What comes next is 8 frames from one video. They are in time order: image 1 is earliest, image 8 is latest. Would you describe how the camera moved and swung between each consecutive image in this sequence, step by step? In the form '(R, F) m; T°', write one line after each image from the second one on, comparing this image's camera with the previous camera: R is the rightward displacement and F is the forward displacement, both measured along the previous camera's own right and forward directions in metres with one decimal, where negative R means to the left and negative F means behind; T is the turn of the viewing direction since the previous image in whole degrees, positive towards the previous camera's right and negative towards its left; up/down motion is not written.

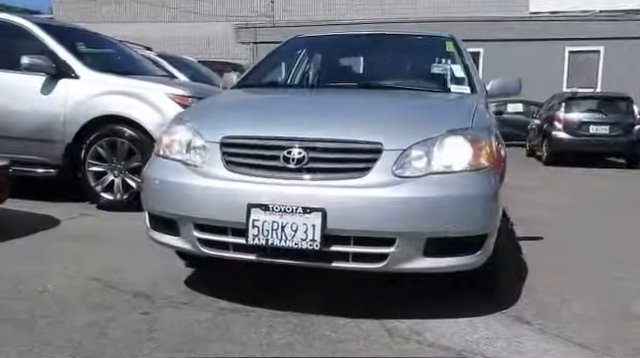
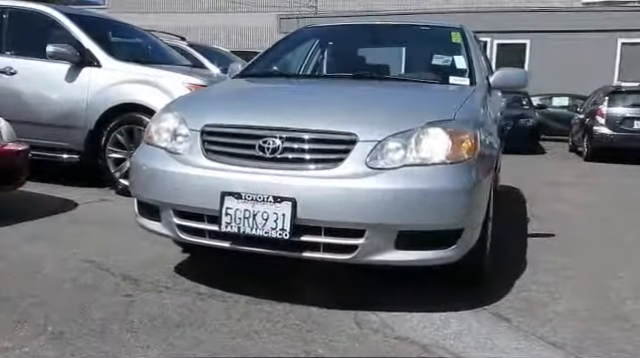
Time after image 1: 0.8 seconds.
(+0.4, 0.0) m; -5°
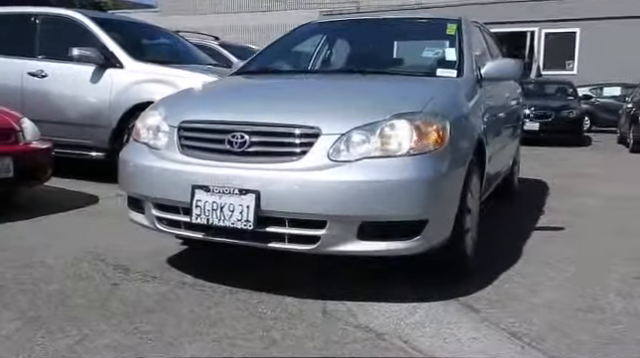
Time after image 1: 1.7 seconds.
(+0.5, -0.1) m; -5°
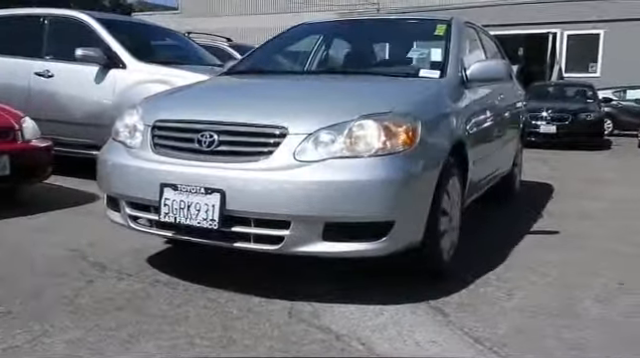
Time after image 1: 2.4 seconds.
(+0.3, 0.0) m; -3°
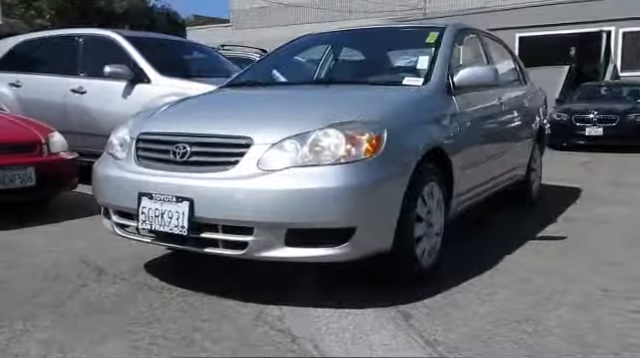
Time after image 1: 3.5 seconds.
(+0.5, -0.1) m; -6°
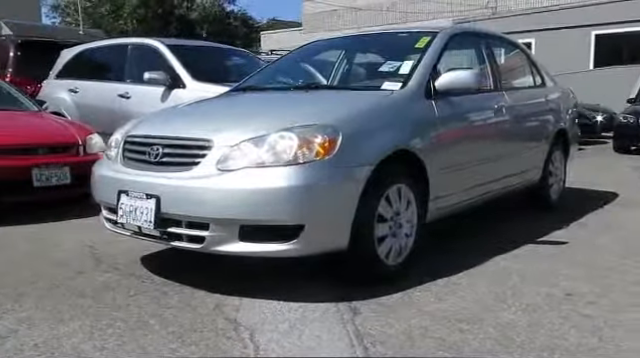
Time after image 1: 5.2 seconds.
(+0.8, -0.2) m; -8°
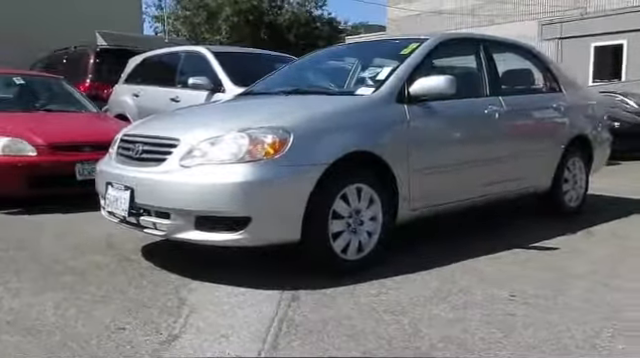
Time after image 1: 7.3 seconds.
(+1.0, -0.2) m; -10°
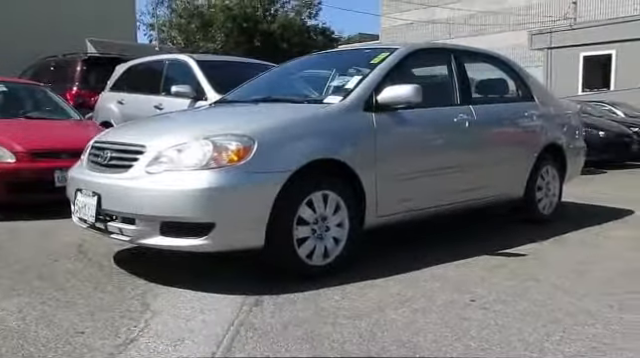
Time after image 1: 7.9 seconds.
(+0.2, -0.1) m; 0°
